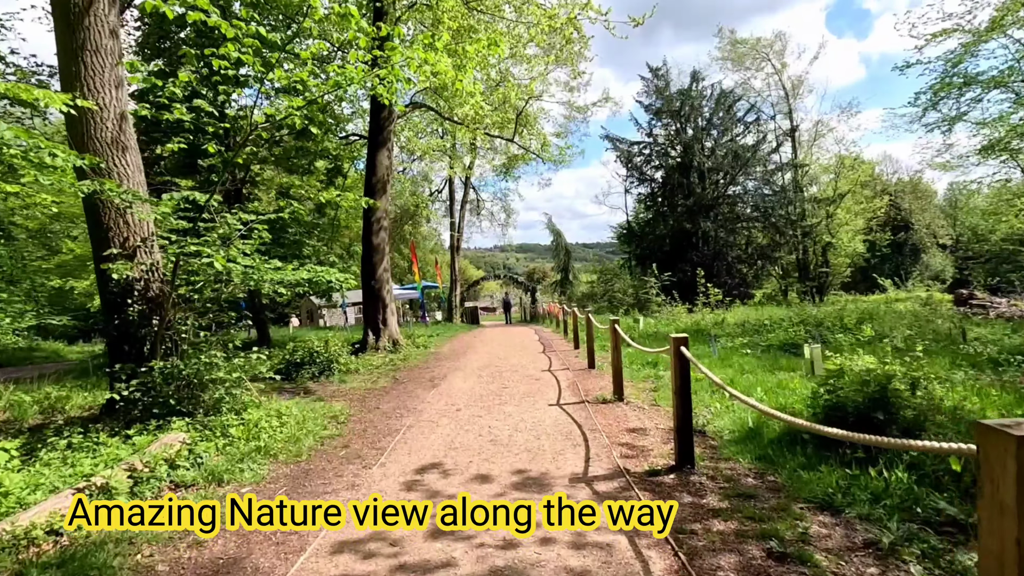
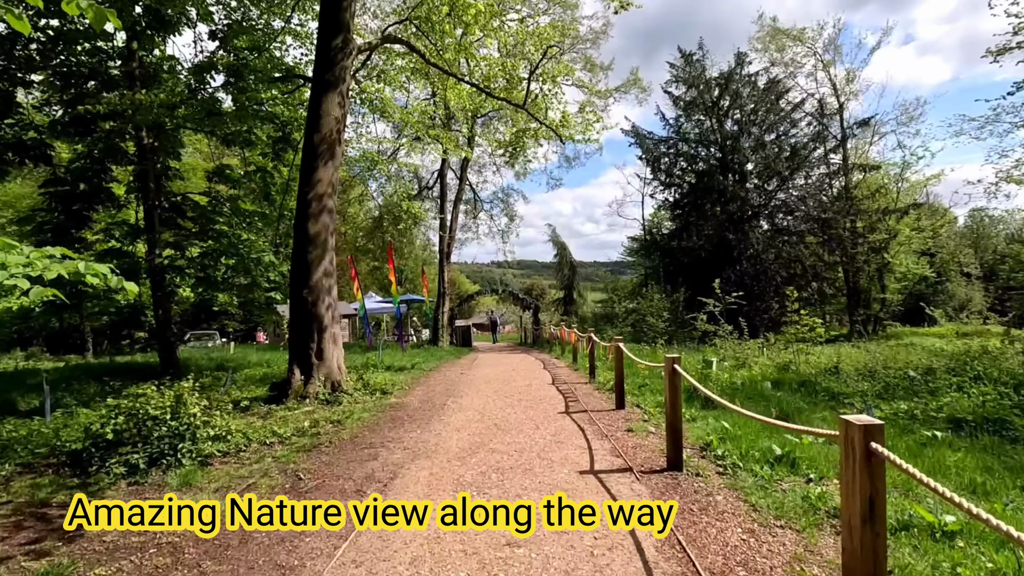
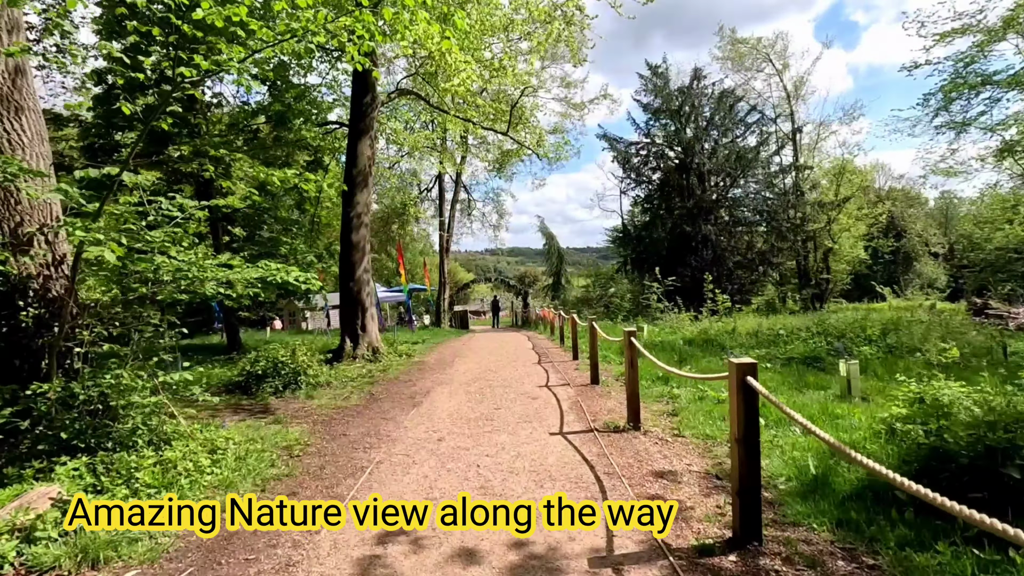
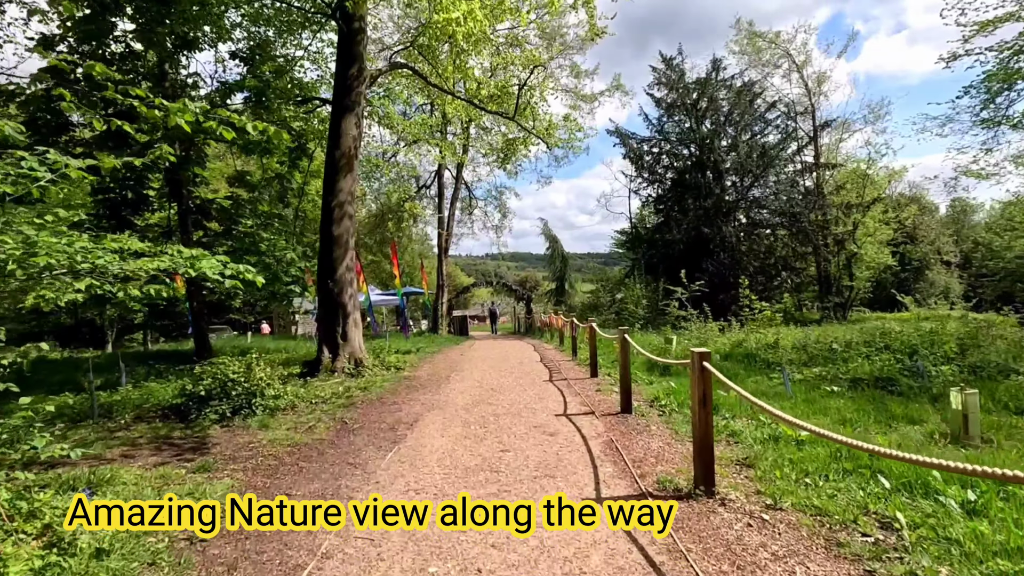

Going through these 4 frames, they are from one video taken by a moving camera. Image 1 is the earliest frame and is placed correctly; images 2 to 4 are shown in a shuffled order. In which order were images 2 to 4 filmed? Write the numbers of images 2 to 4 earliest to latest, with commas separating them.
3, 4, 2
